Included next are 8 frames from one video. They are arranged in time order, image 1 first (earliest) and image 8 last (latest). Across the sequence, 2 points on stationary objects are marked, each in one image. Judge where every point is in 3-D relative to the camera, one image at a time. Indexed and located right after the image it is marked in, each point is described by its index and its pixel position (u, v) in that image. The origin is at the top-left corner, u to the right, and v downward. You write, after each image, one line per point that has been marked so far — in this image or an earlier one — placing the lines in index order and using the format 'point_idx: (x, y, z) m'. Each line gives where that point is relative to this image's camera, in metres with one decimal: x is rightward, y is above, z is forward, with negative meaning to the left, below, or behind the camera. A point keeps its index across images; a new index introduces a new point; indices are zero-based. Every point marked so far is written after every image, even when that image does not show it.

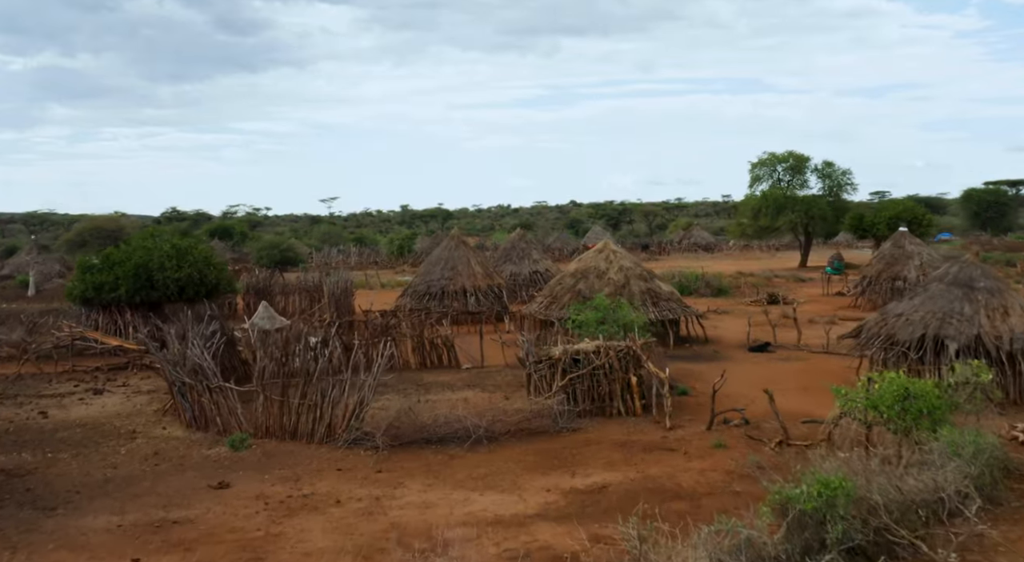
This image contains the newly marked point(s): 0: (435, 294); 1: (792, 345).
0: (-1.6, -0.3, +19.1) m
1: (+4.5, -1.0, +14.8) m
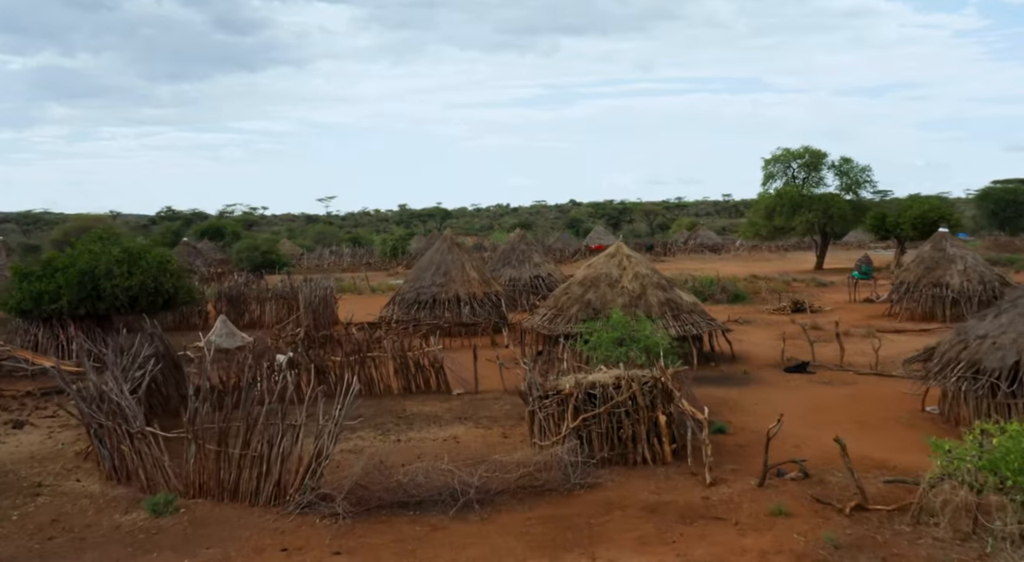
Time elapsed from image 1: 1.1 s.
0: (-1.6, -0.4, +17.1) m
1: (+4.5, -1.2, +12.9) m
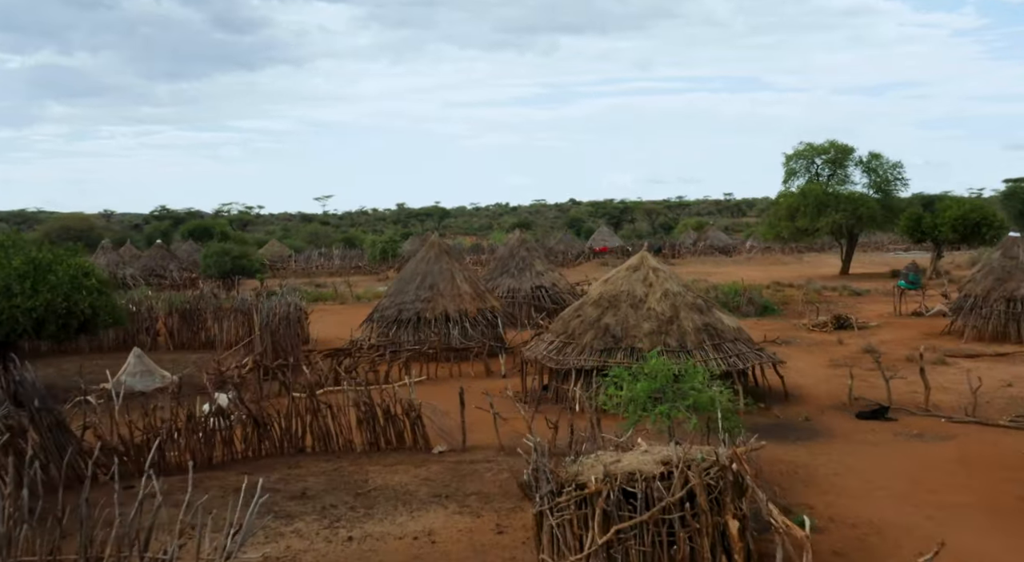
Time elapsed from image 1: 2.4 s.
0: (-1.6, -0.6, +14.4) m
1: (+4.5, -1.4, +10.2) m
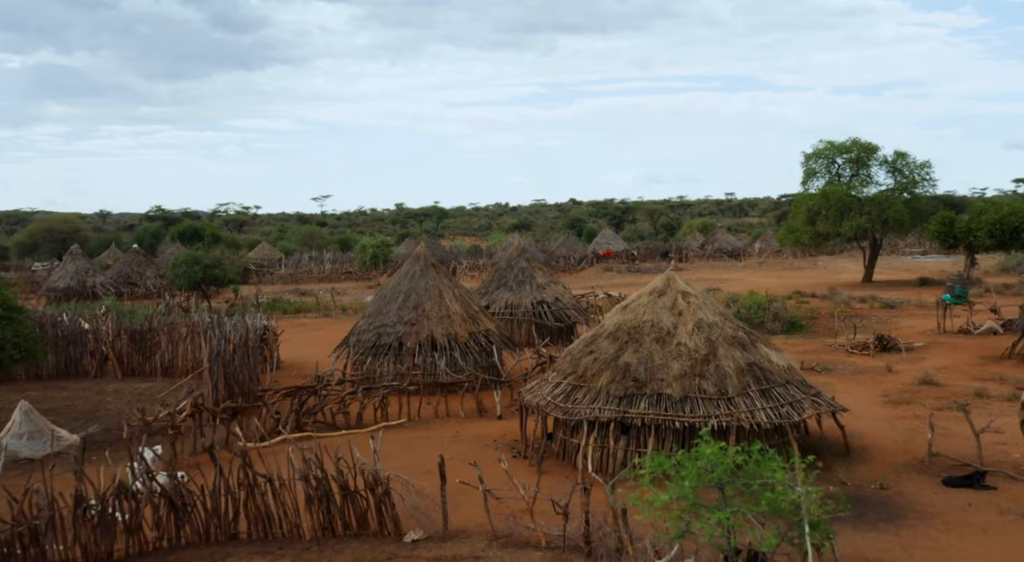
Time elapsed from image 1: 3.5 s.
0: (-1.7, -0.9, +12.3) m
1: (+4.5, -1.7, +8.1) m
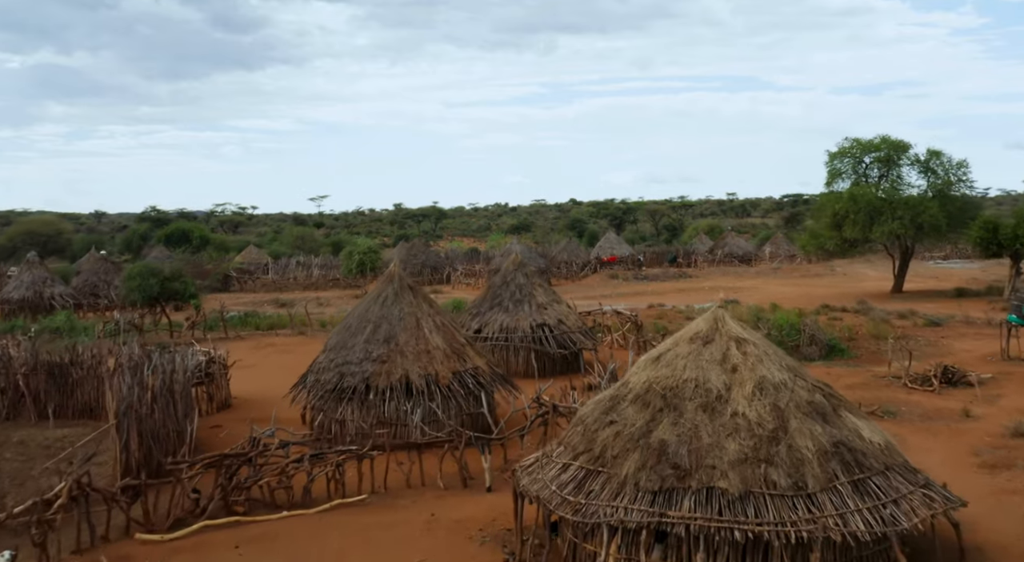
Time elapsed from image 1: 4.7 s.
0: (-1.7, -1.2, +9.9) m
1: (+4.4, -2.0, +5.7) m
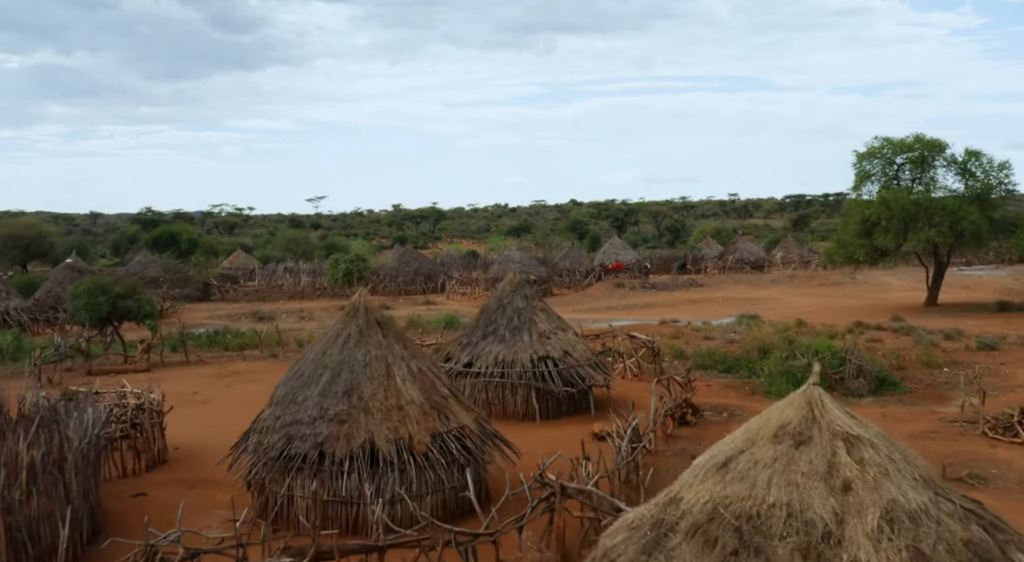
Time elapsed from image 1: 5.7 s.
0: (-1.8, -1.5, +7.7) m
1: (+4.4, -2.3, +3.5) m
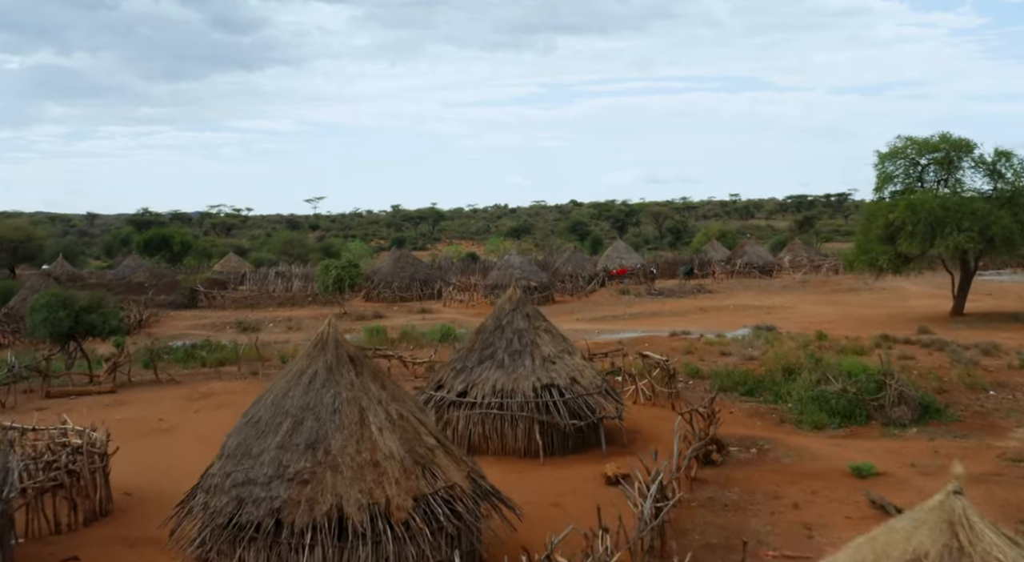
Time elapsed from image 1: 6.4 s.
0: (-1.8, -1.7, +6.2) m
1: (+4.4, -2.5, +2.0) m
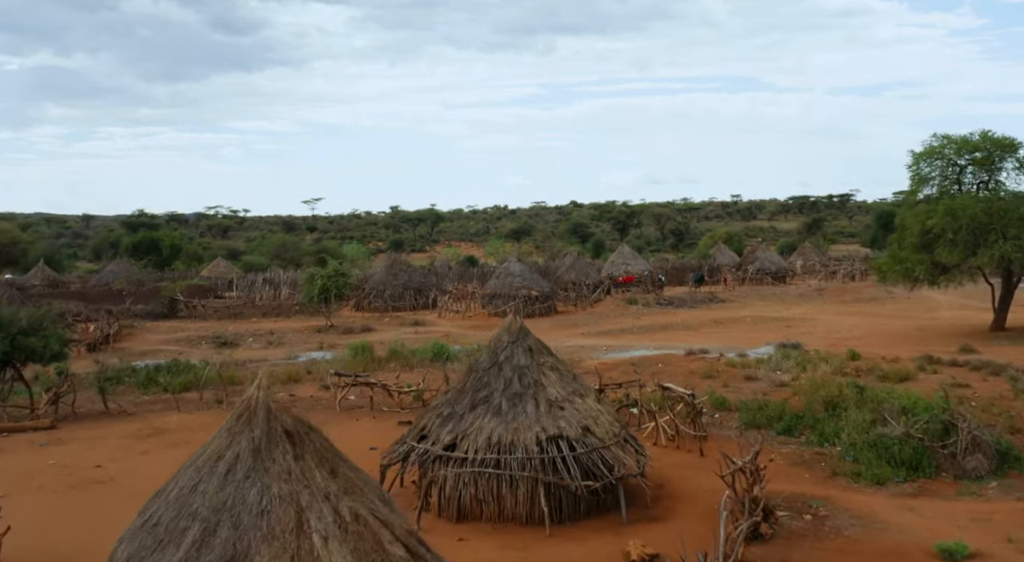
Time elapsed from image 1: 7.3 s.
0: (-1.8, -2.0, +4.3) m
1: (+4.4, -2.7, +0.1) m
